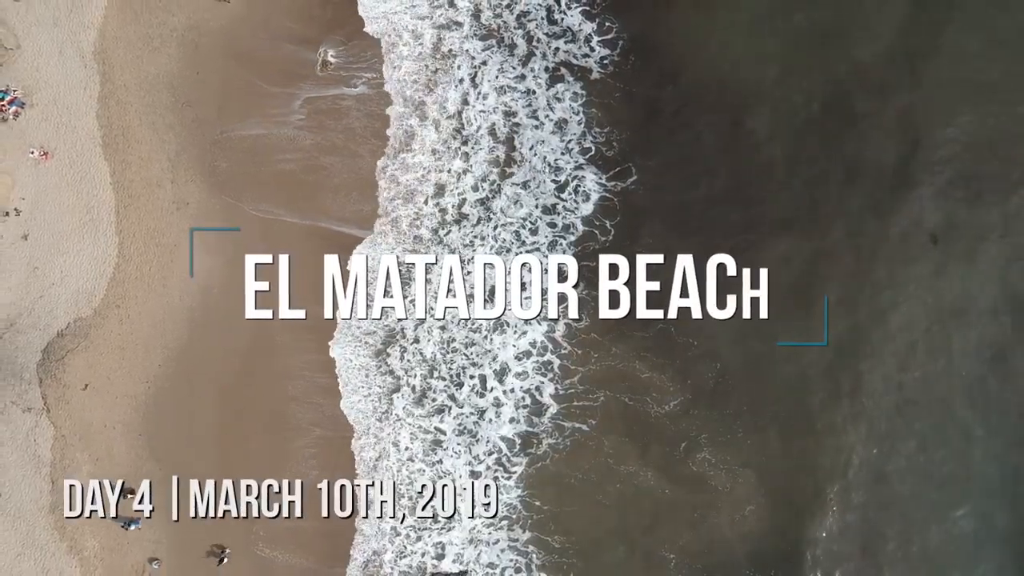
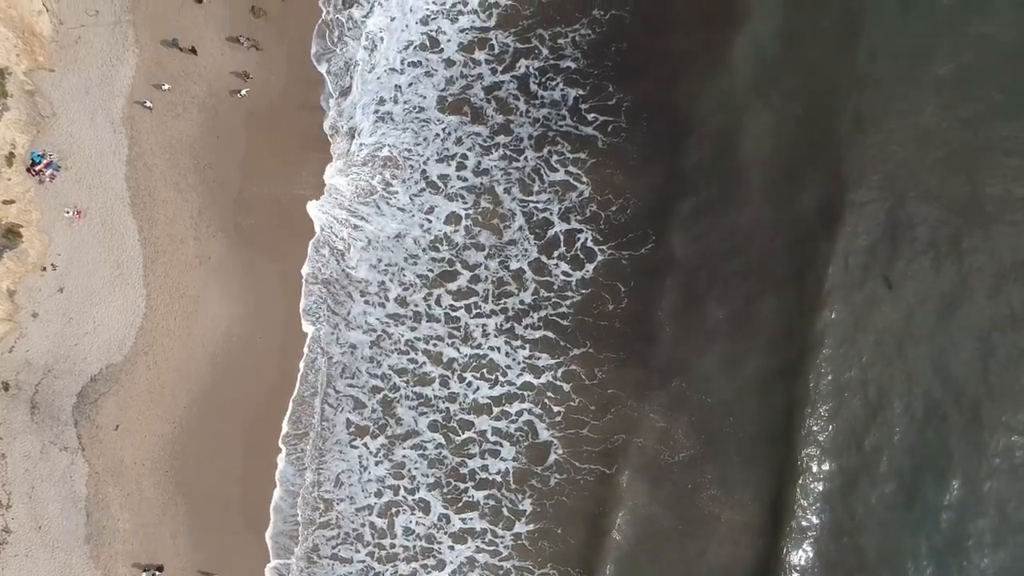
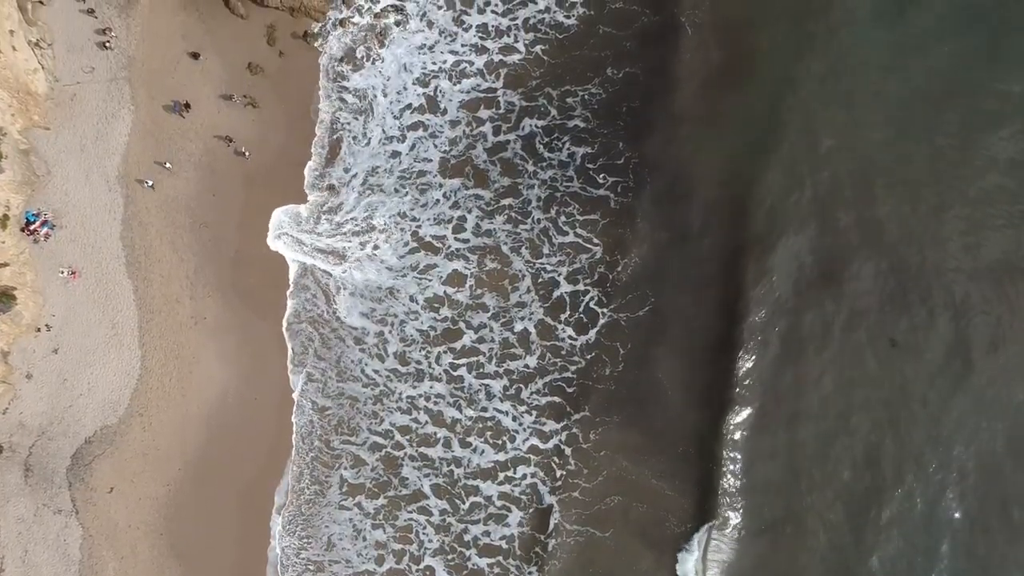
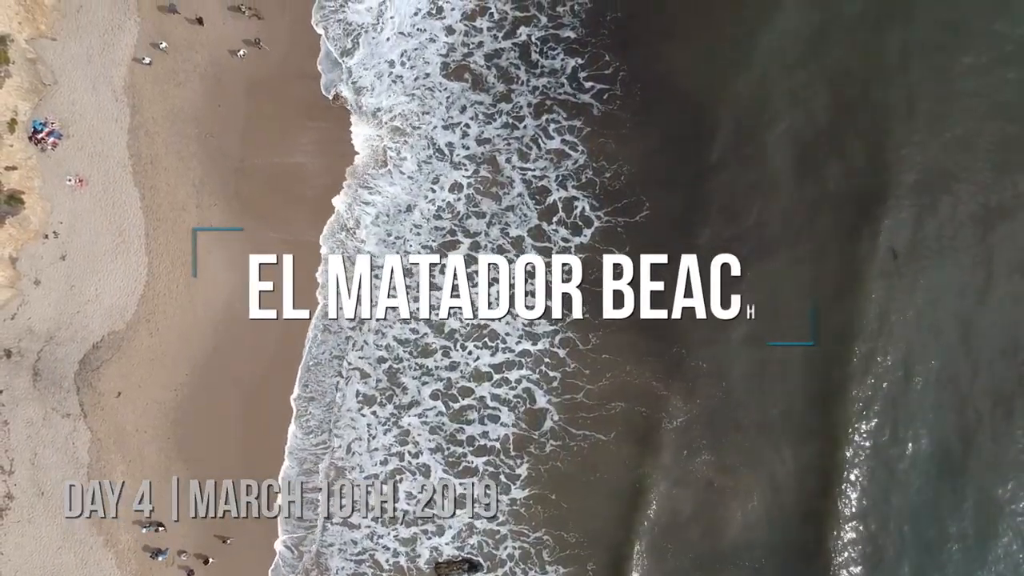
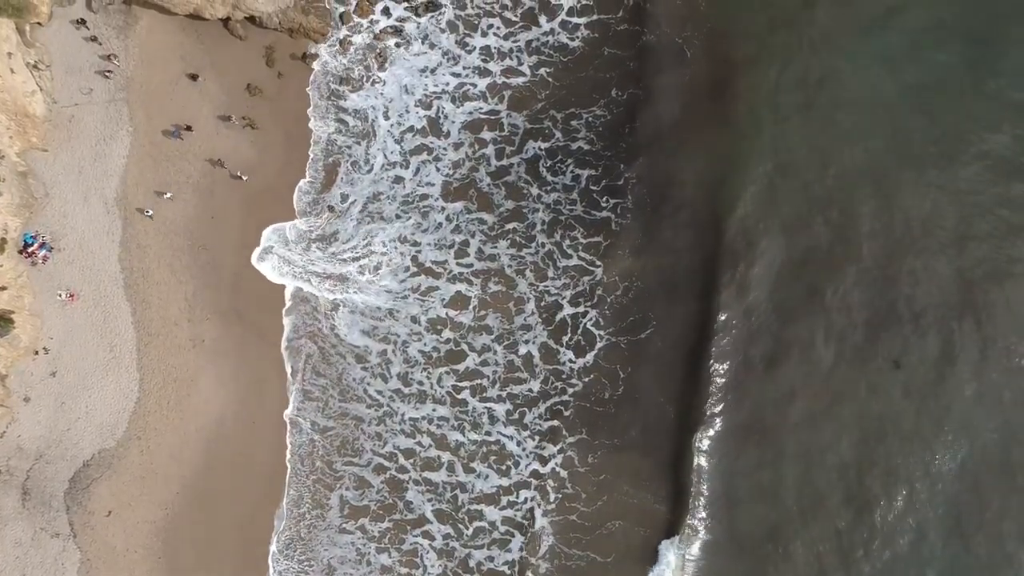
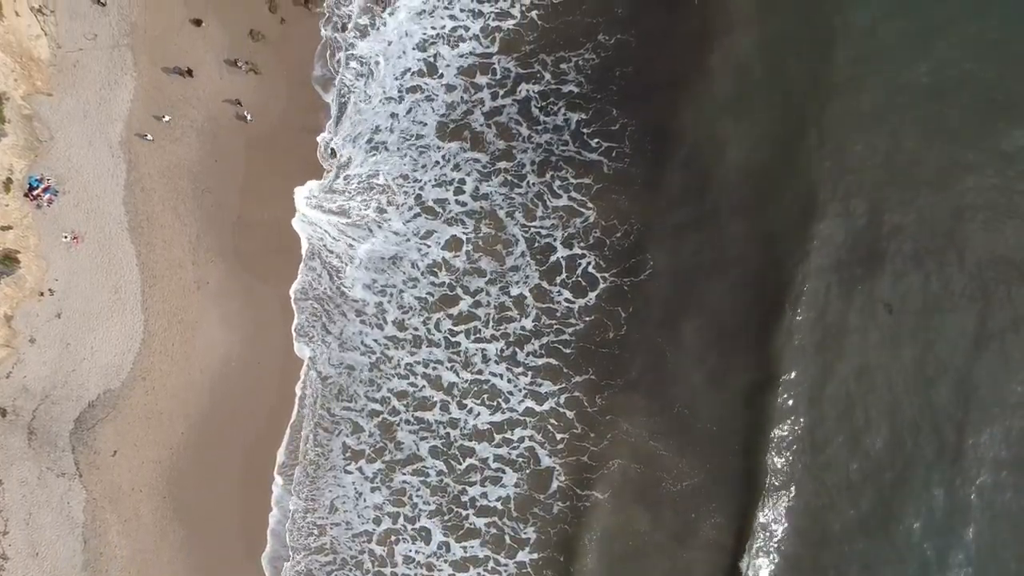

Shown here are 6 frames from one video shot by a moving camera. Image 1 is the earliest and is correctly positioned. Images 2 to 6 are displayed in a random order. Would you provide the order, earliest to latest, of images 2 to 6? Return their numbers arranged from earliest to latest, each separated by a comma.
4, 2, 6, 3, 5
